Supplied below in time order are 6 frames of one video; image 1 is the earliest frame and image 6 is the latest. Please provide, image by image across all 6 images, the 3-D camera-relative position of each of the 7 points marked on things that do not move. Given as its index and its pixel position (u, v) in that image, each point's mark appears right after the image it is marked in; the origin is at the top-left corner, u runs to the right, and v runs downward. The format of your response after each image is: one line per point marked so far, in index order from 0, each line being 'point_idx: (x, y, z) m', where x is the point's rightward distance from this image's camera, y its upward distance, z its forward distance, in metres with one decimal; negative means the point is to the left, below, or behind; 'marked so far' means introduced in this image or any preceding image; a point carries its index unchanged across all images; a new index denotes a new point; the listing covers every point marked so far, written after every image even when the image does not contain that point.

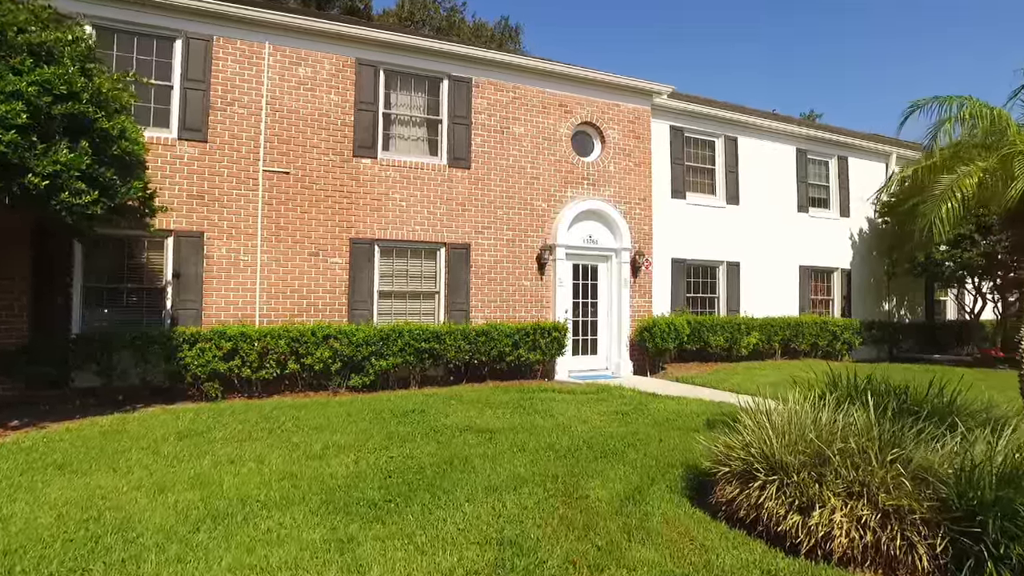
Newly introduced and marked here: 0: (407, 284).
0: (-1.6, +0.1, +11.1) m
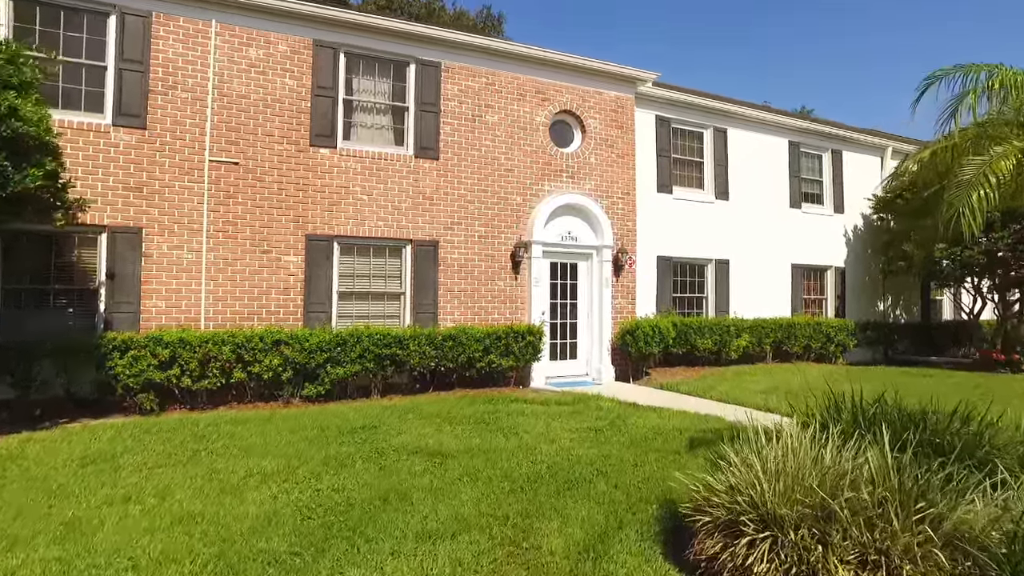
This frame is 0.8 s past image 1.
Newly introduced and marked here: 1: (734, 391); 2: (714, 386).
0: (-2.0, +0.1, +10.3) m
1: (+3.0, -1.4, +10.3) m
2: (+3.0, -1.4, +10.8) m
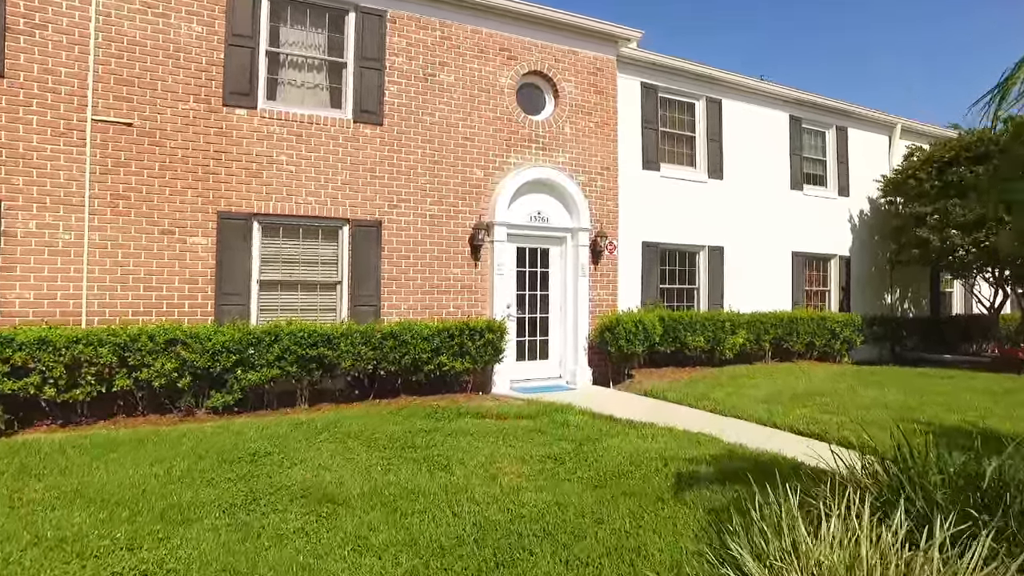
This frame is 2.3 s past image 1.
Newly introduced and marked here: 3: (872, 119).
0: (-2.5, +0.2, +8.6) m
1: (+2.5, -1.3, +8.7) m
2: (+2.5, -1.3, +9.2) m
3: (+7.4, +3.5, +15.1) m
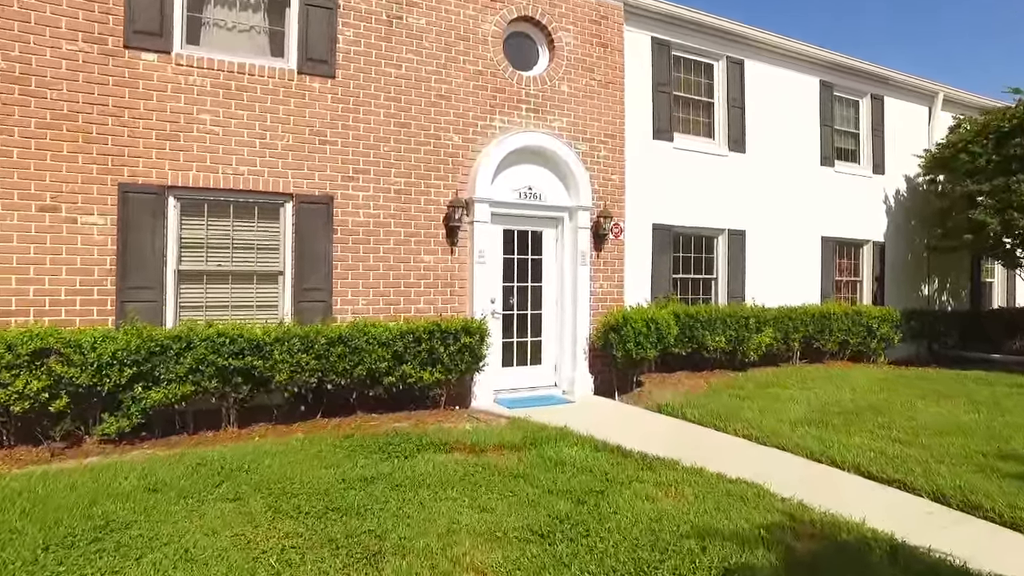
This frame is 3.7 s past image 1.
0: (-2.7, +0.3, +6.9) m
1: (+2.4, -1.2, +7.0) m
2: (+2.3, -1.2, +7.5) m
3: (+7.2, +3.6, +13.3) m
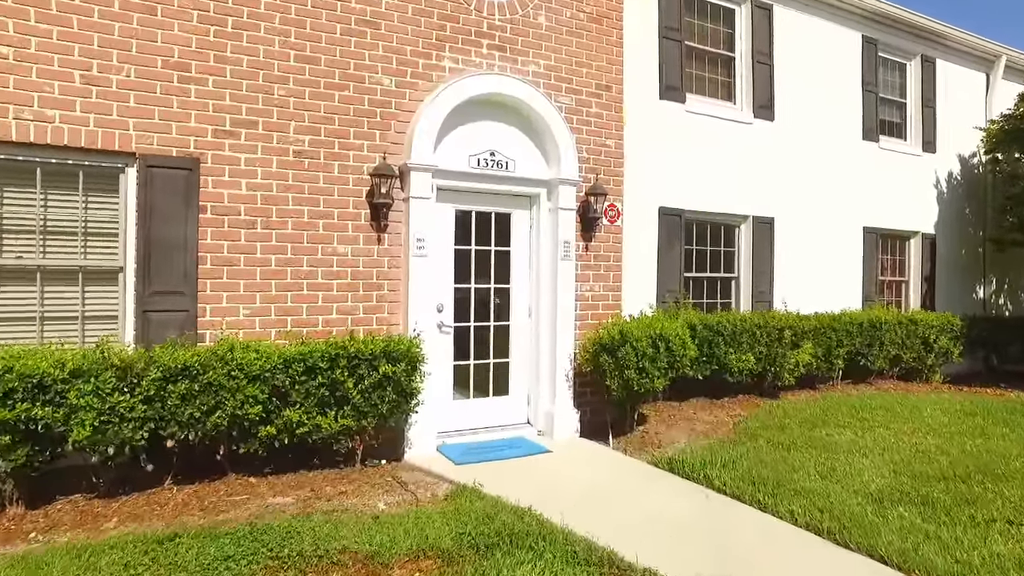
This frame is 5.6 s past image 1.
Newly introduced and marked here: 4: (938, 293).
0: (-3.0, +0.2, +4.6) m
1: (+2.0, -1.2, +4.7) m
2: (+2.0, -1.2, +5.3) m
3: (+6.8, +3.6, +11.1) m
4: (+6.4, 0.0, +11.0) m
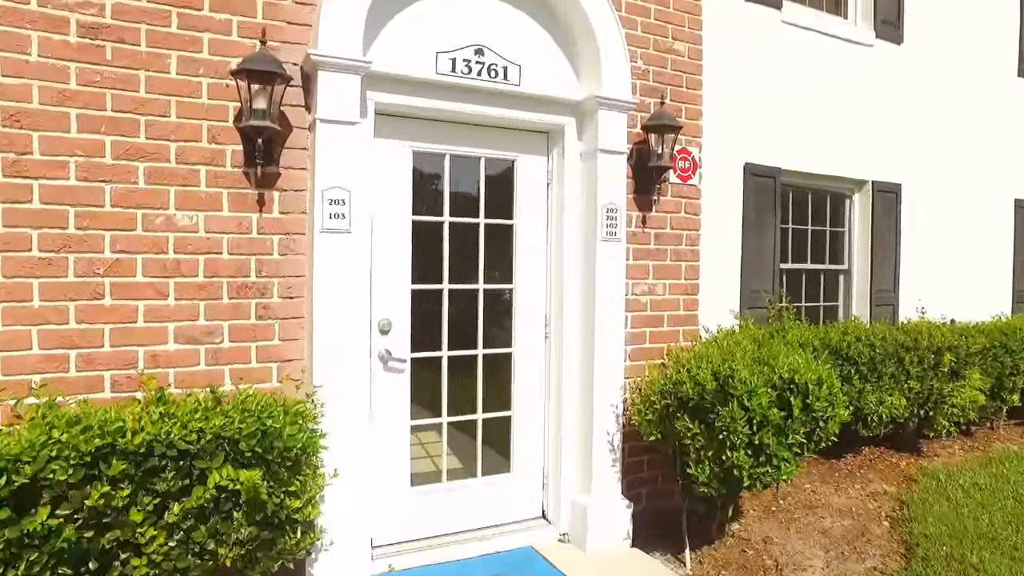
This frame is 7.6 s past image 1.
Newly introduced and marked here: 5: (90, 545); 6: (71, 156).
0: (-3.1, +0.2, +2.0) m
1: (+2.0, -1.3, +2.0) m
2: (+1.9, -1.3, +2.5) m
3: (+7.0, +3.7, +8.1) m
4: (+6.5, 0.0, +8.1) m
5: (-1.2, -0.7, +2.1) m
6: (-1.6, +0.5, +2.7) m
